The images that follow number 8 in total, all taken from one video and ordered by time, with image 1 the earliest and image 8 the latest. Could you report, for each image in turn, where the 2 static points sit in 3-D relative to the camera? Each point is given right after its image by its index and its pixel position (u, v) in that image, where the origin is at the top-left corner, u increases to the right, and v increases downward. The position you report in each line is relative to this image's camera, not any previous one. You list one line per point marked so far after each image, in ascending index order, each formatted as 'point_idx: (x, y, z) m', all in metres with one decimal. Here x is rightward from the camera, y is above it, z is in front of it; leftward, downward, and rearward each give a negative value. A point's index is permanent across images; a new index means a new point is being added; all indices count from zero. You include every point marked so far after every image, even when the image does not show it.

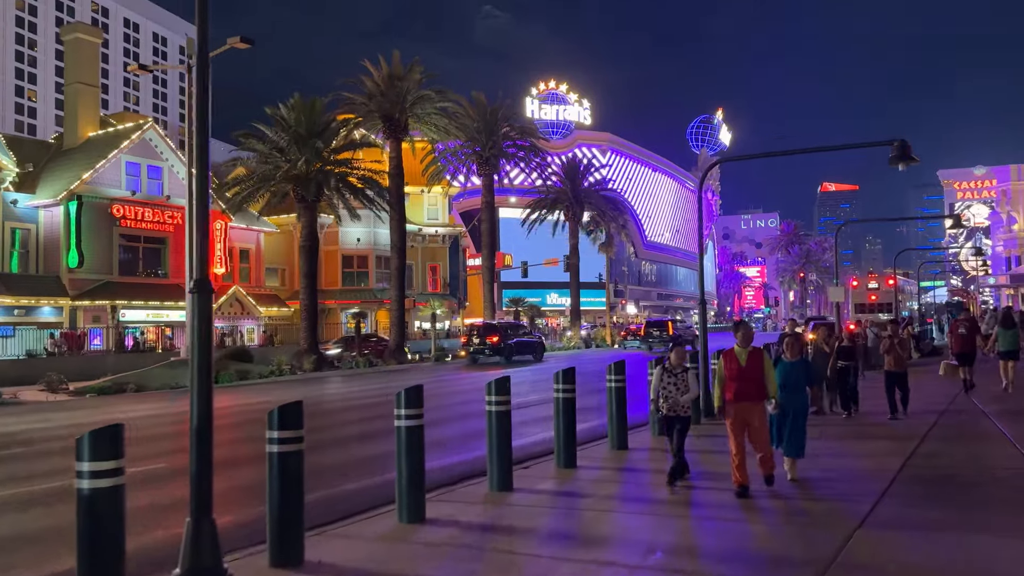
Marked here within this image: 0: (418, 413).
0: (-0.8, -1.1, +6.8) m
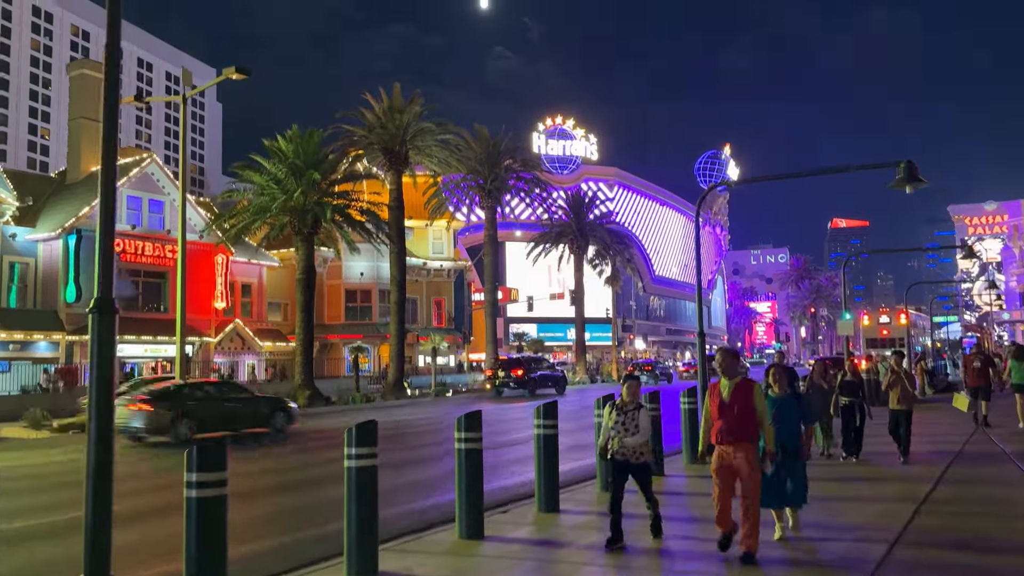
0: (-1.1, -1.2, +6.1) m
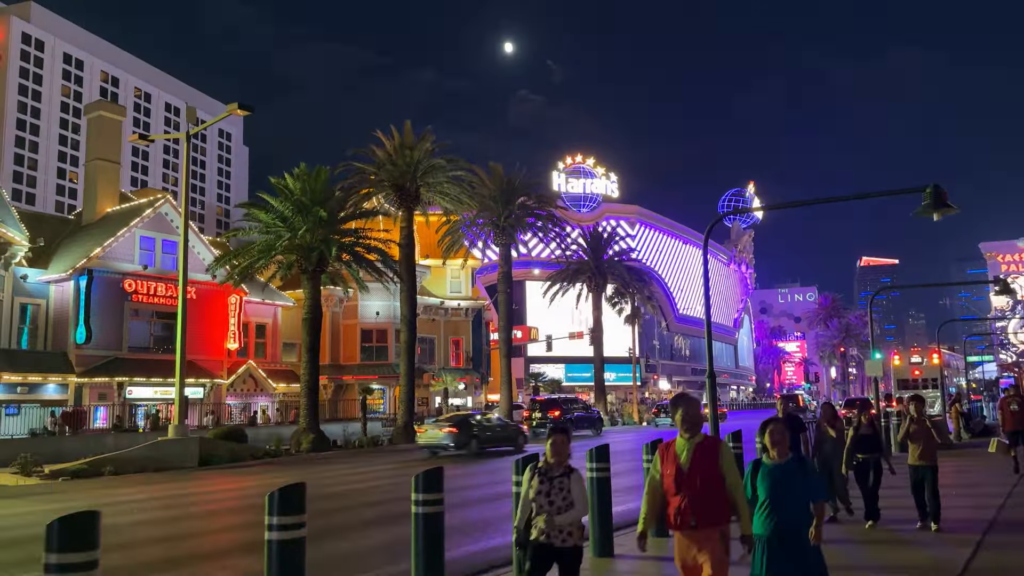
0: (-1.4, -1.5, +5.1) m
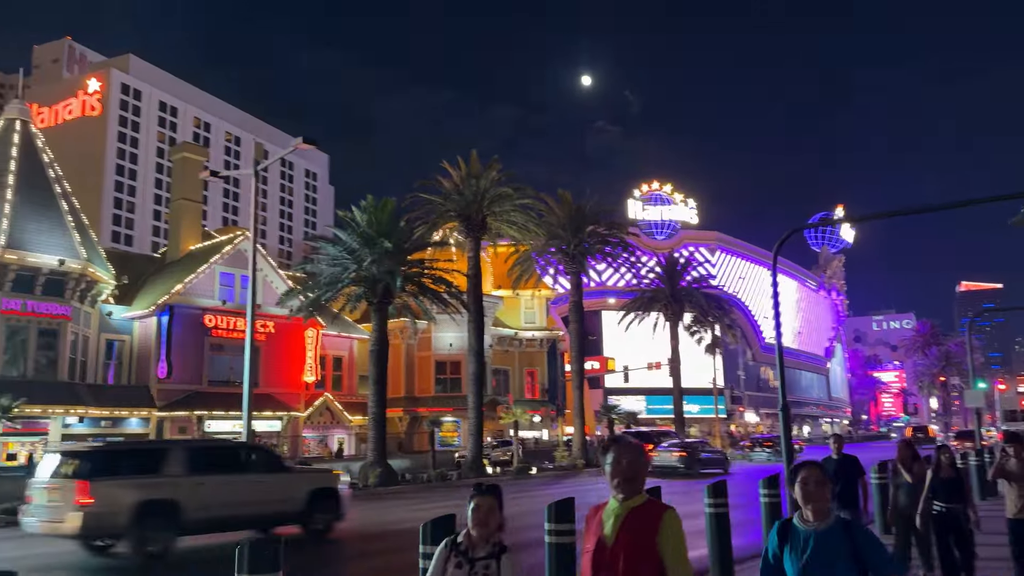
0: (-1.4, -1.6, +4.5) m
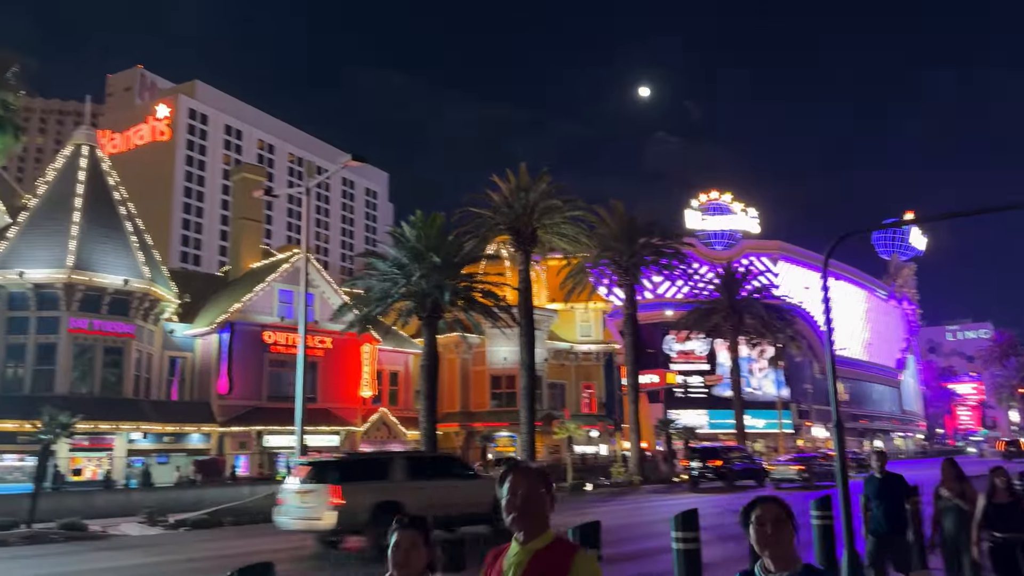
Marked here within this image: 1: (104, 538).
0: (-1.3, -1.7, +4.3) m
1: (-9.3, -5.7, +18.4) m
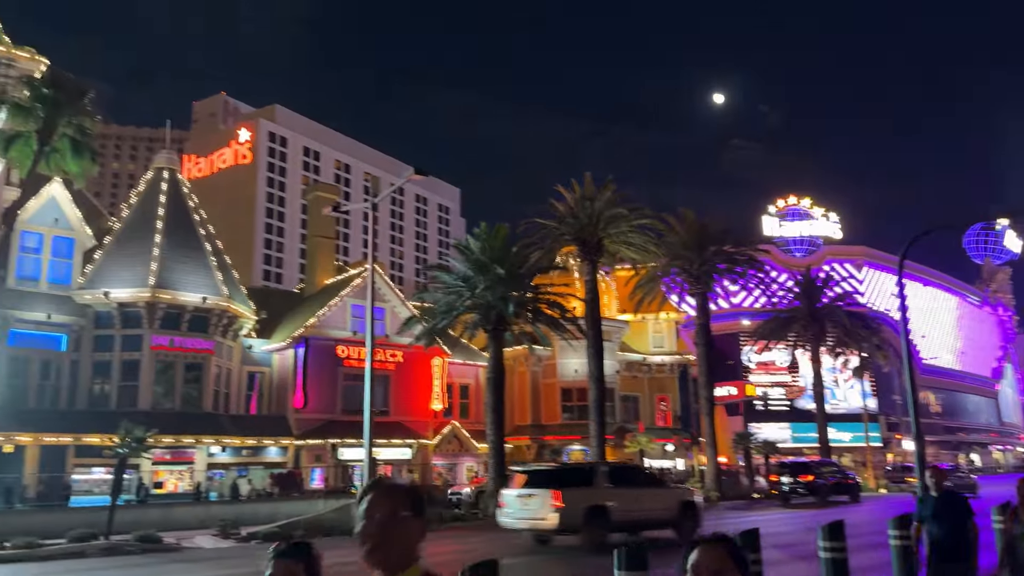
0: (-1.2, -1.7, +4.1) m
1: (-7.8, -6.1, +18.8) m
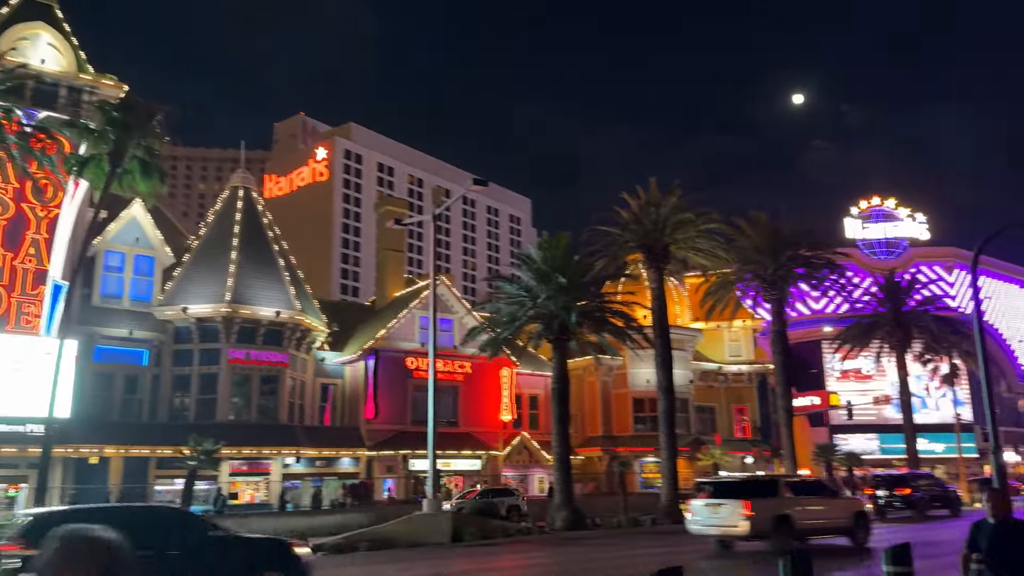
0: (-1.3, -1.8, +3.9) m
1: (-6.3, -6.4, +19.1) m
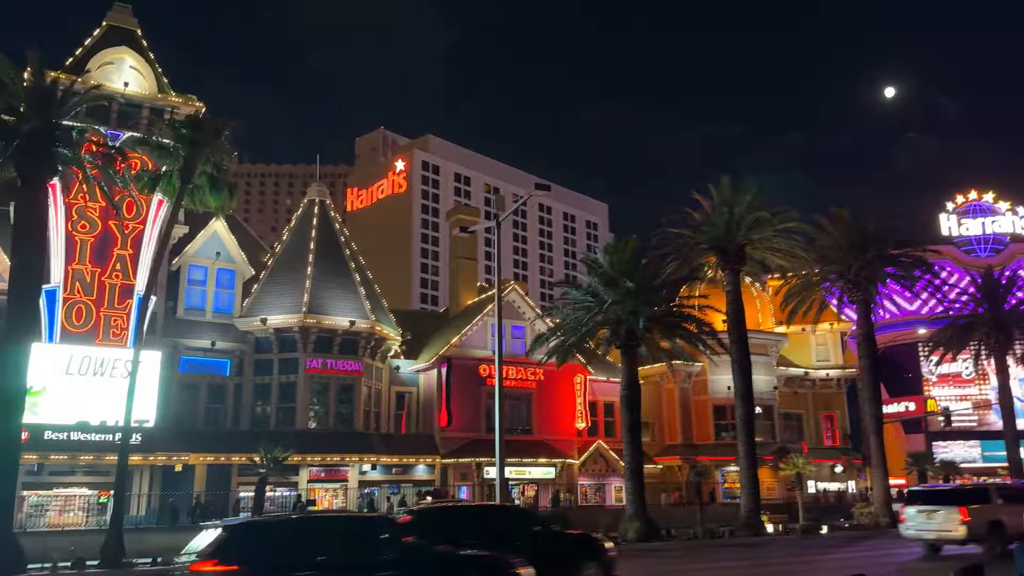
0: (-1.3, -1.8, +3.6) m
1: (-4.7, -6.7, +19.2) m
